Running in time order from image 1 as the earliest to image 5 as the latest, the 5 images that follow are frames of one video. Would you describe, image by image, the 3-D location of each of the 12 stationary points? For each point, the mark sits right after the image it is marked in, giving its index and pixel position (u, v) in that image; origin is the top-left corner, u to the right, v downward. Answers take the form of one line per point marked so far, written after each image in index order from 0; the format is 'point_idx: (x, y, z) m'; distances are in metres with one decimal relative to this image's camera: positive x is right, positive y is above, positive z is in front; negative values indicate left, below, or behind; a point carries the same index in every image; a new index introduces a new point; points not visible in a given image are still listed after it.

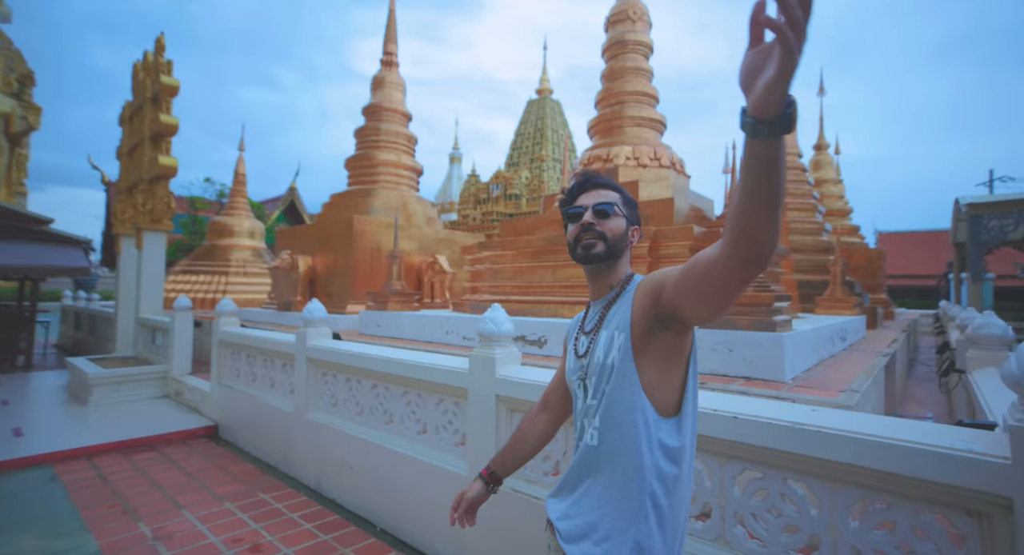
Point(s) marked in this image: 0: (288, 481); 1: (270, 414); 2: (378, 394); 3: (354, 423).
0: (-1.6, -1.5, +3.7) m
1: (-1.9, -1.1, +4.0) m
2: (-0.8, -0.8, +3.2) m
3: (-1.0, -1.0, +3.3) m
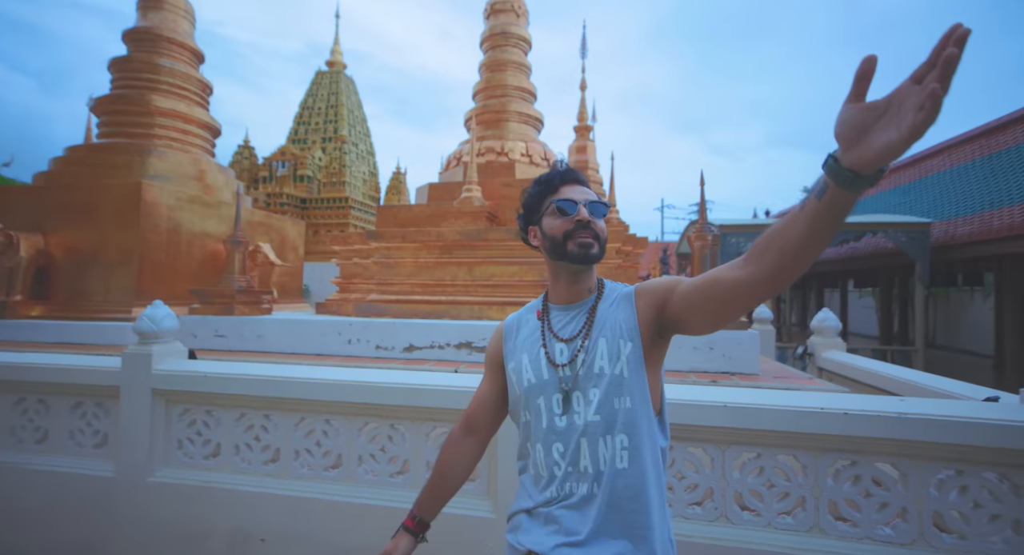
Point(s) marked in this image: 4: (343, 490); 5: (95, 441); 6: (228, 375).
0: (-1.9, -1.4, +2.4) m
1: (-2.3, -1.0, +2.5) m
2: (-1.0, -0.7, +2.4) m
3: (-1.2, -0.9, +2.4) m
4: (-0.8, -1.0, +2.3) m
5: (-2.1, -0.8, +2.5) m
6: (-1.3, -0.5, +2.4) m
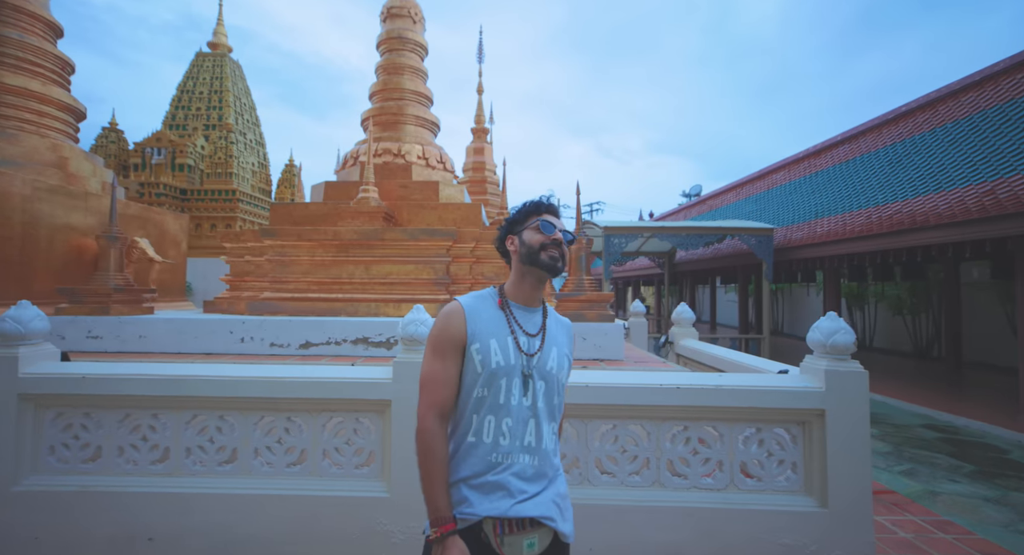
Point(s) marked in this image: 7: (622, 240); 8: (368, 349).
0: (-2.4, -1.4, +2.2) m
1: (-2.8, -1.0, +2.3) m
2: (-1.5, -0.7, +2.4) m
3: (-1.7, -0.9, +2.4) m
4: (-1.3, -1.0, +2.4) m
5: (-2.6, -0.8, +2.3) m
6: (-1.9, -0.5, +2.4) m
7: (+2.1, +0.7, +9.8) m
8: (-1.1, -0.5, +3.8) m
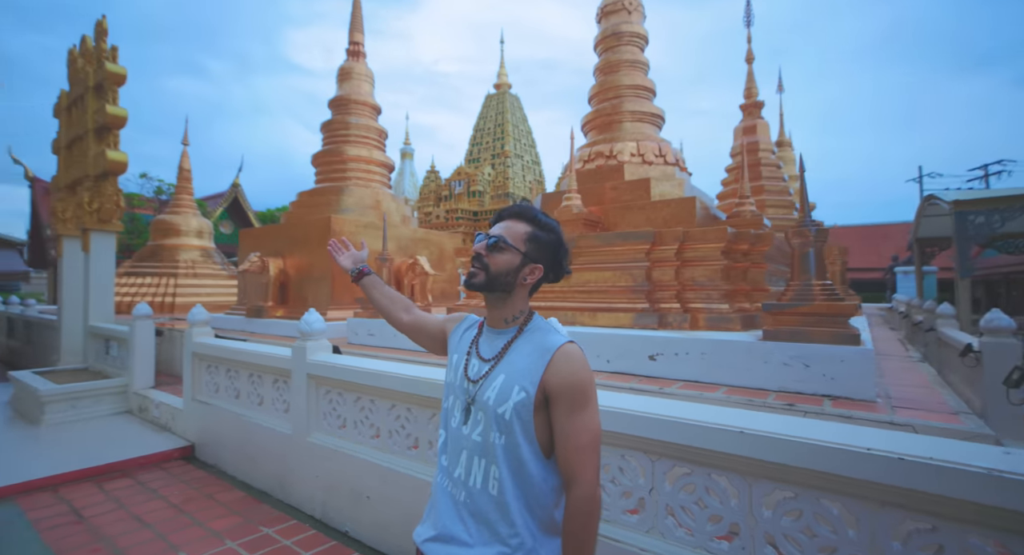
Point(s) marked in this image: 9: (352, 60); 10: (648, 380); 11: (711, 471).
0: (-1.5, -1.5, +3.4) m
1: (-1.8, -1.1, +3.6) m
2: (-0.7, -0.8, +3.0) m
3: (-0.9, -1.0, +3.1) m
4: (-0.5, -1.1, +2.8) m
5: (-1.6, -0.9, +3.6) m
6: (-1.0, -0.6, +3.1) m
7: (+6.5, +0.8, +6.8) m
8: (+0.4, -0.6, +3.8) m
9: (-2.6, +3.5, +8.0) m
10: (+1.0, -0.8, +3.8) m
11: (+0.8, -0.8, +2.0) m
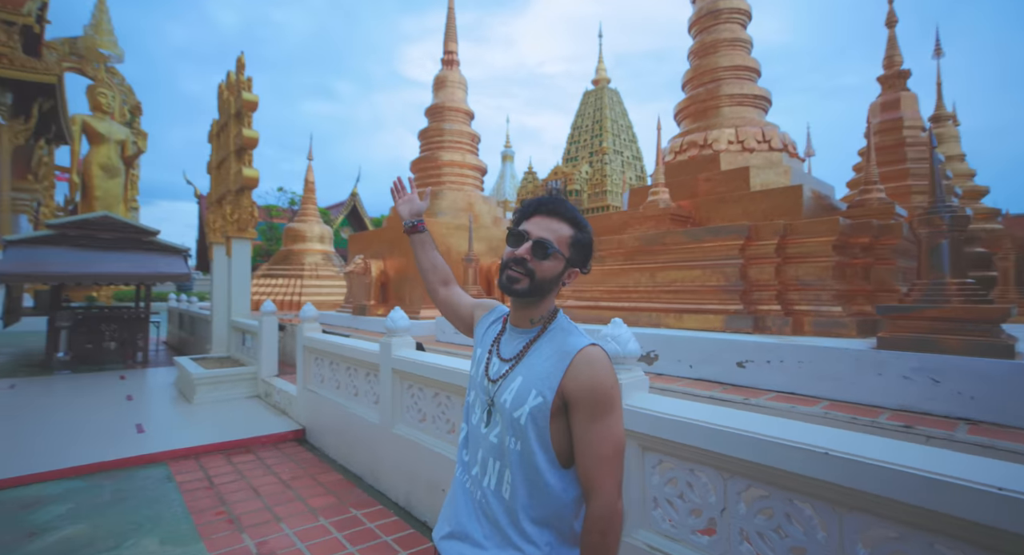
0: (-0.9, -1.5, +3.5) m
1: (-1.2, -1.1, +3.9) m
2: (-0.2, -0.8, +3.0) m
3: (-0.4, -1.0, +3.1) m
4: (-0.1, -1.1, +2.8) m
5: (-1.0, -0.9, +3.8) m
6: (-0.5, -0.6, +3.2) m
7: (+7.6, +0.8, +5.2) m
8: (+1.0, -0.6, +3.6) m
9: (-1.0, +3.5, +8.4) m
10: (+1.6, -0.8, +3.4) m
11: (+1.0, -0.8, +1.7) m
